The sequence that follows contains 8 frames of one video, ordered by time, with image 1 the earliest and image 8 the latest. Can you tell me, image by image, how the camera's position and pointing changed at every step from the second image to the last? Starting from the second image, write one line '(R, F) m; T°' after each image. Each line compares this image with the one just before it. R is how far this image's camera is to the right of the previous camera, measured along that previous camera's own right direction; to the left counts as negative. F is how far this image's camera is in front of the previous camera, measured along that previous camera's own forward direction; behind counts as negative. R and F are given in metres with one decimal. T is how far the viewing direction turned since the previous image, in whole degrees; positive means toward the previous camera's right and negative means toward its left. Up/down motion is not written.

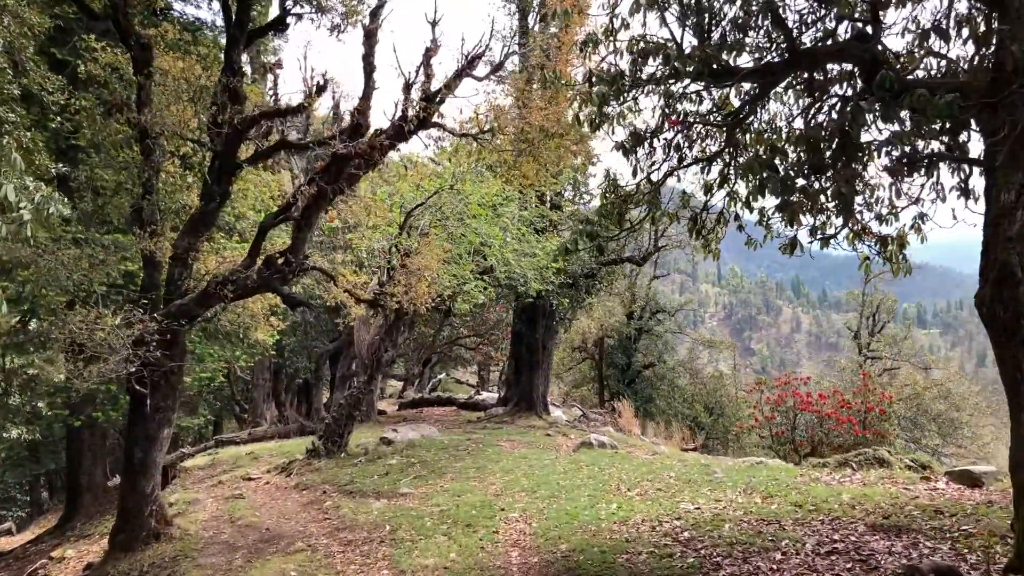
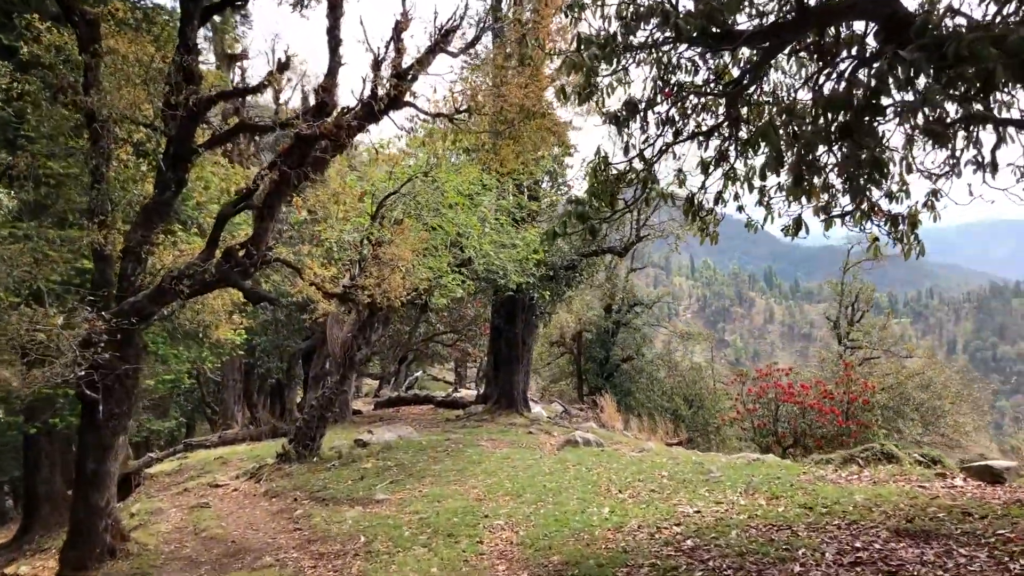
(0.0, +0.6) m; +2°
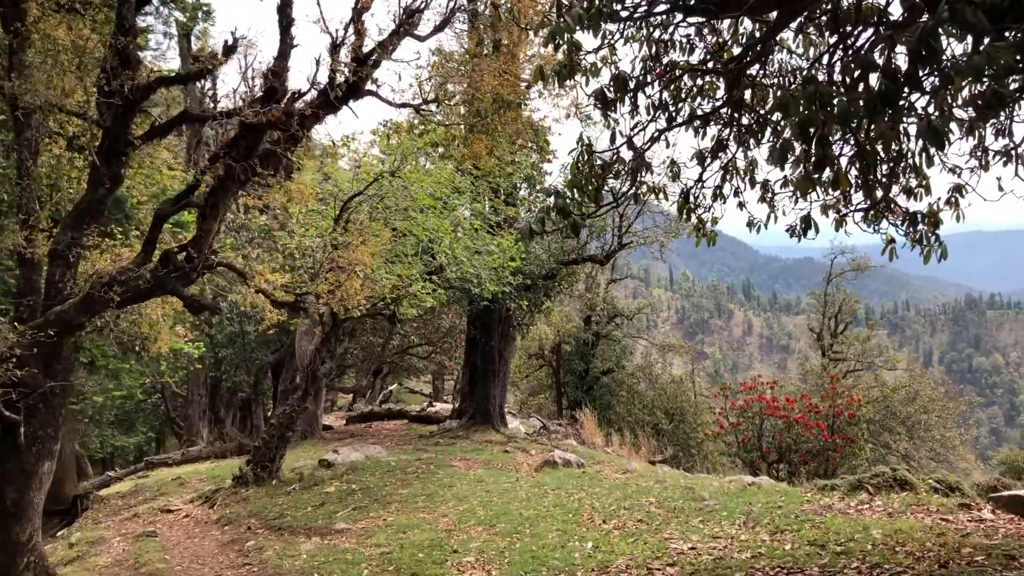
(0.0, +0.8) m; +1°
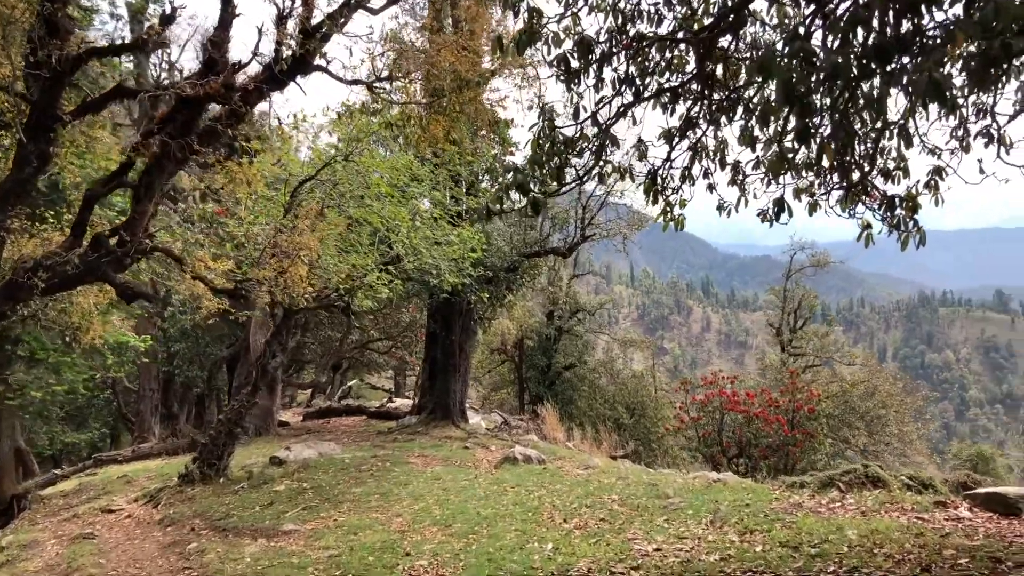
(0.0, +0.4) m; +2°
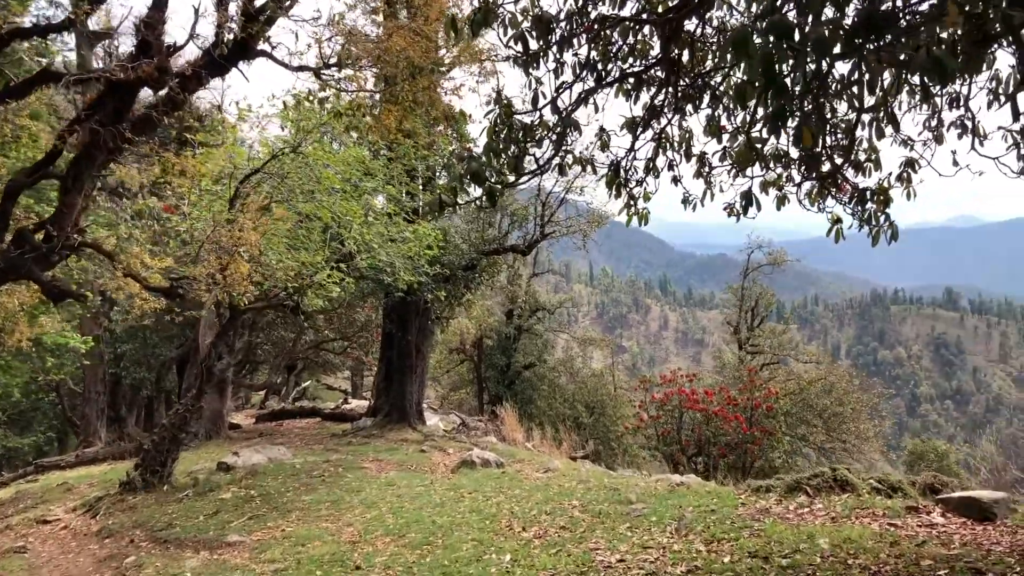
(0.0, +0.3) m; +3°
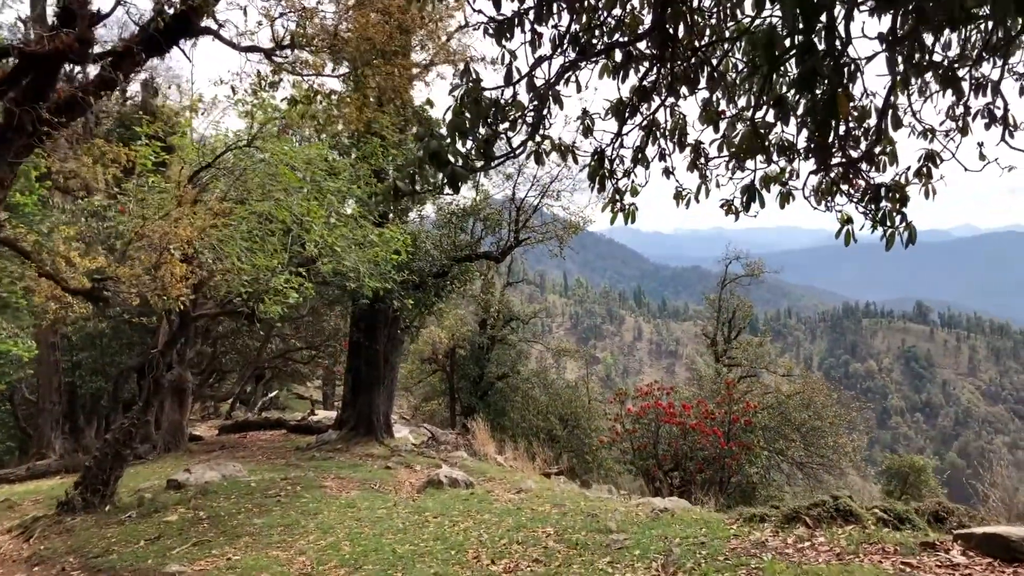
(0.0, +0.6) m; +2°
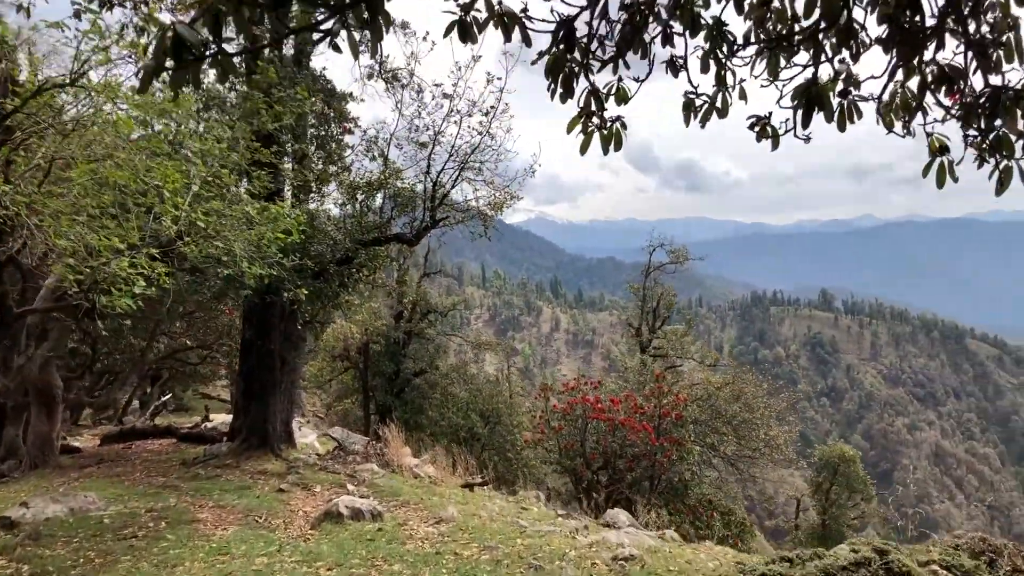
(0.0, +1.7) m; +5°
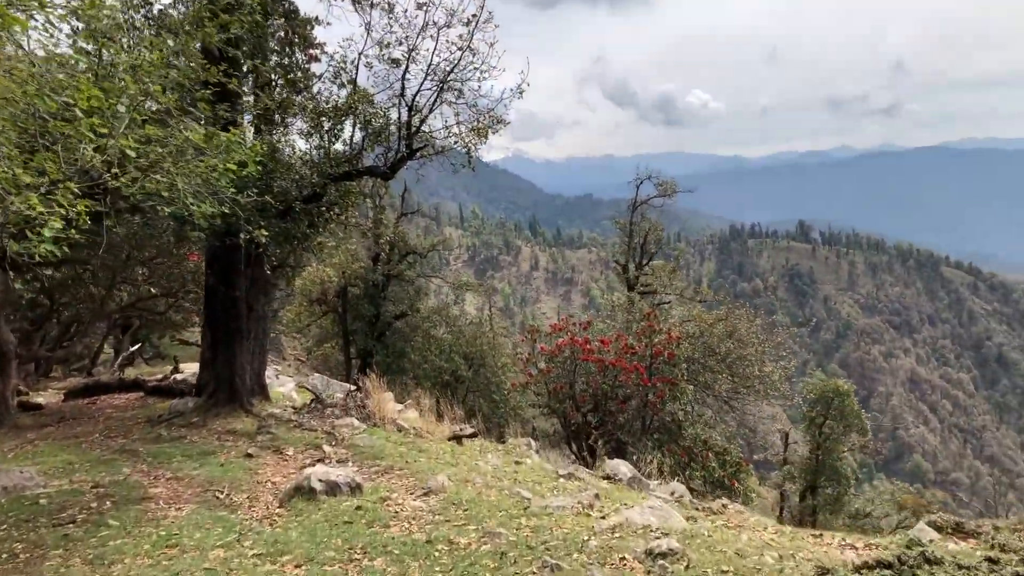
(-0.1, +1.1) m; +1°
